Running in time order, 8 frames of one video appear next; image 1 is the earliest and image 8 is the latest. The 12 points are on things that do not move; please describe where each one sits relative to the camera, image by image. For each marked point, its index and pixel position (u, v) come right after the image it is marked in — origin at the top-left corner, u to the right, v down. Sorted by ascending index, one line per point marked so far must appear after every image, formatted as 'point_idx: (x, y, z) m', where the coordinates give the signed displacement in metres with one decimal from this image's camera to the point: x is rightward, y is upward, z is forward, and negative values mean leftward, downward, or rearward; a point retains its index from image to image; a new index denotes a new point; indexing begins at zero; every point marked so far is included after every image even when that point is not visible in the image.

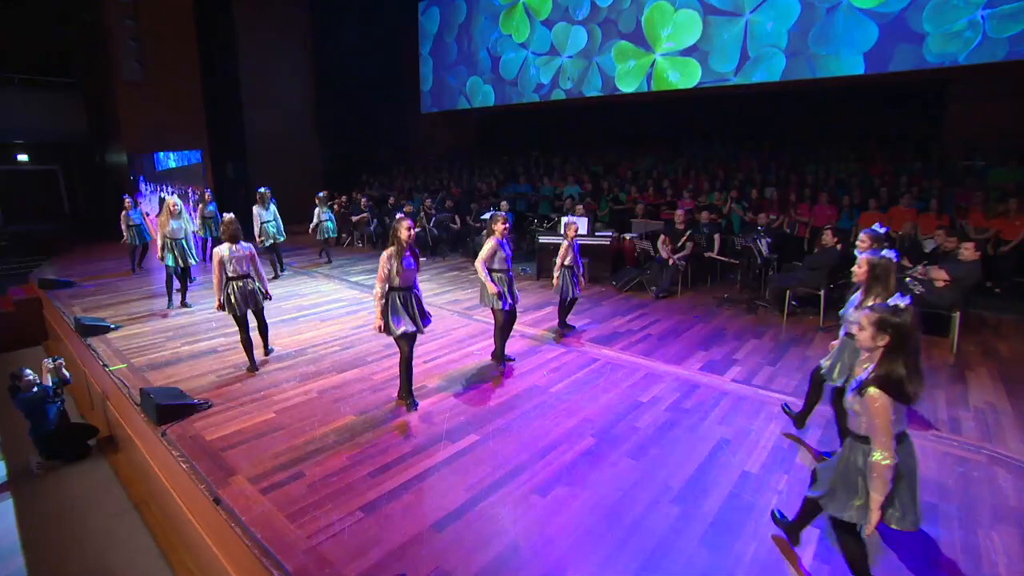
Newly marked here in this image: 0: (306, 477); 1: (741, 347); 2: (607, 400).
0: (-1.4, -1.3, +3.3) m
1: (+2.5, -0.7, +5.6) m
2: (+0.8, -1.0, +4.4) m
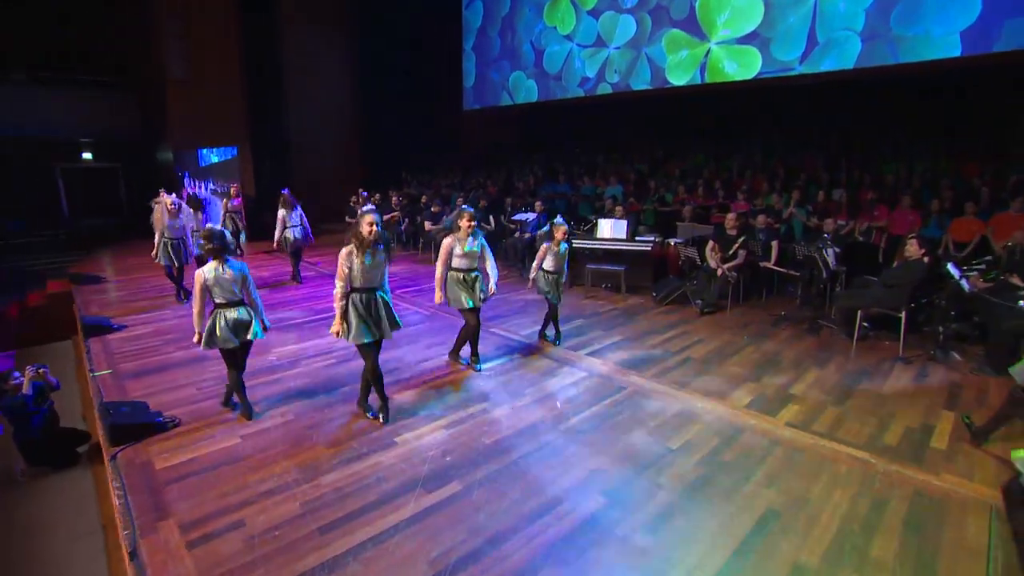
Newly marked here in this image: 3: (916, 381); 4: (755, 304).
0: (-1.5, -1.3, +2.8) m
1: (+2.7, -0.9, +4.7) m
2: (+0.8, -1.1, +3.6) m
3: (+3.7, -0.9, +4.7) m
4: (+3.4, -0.2, +7.0) m
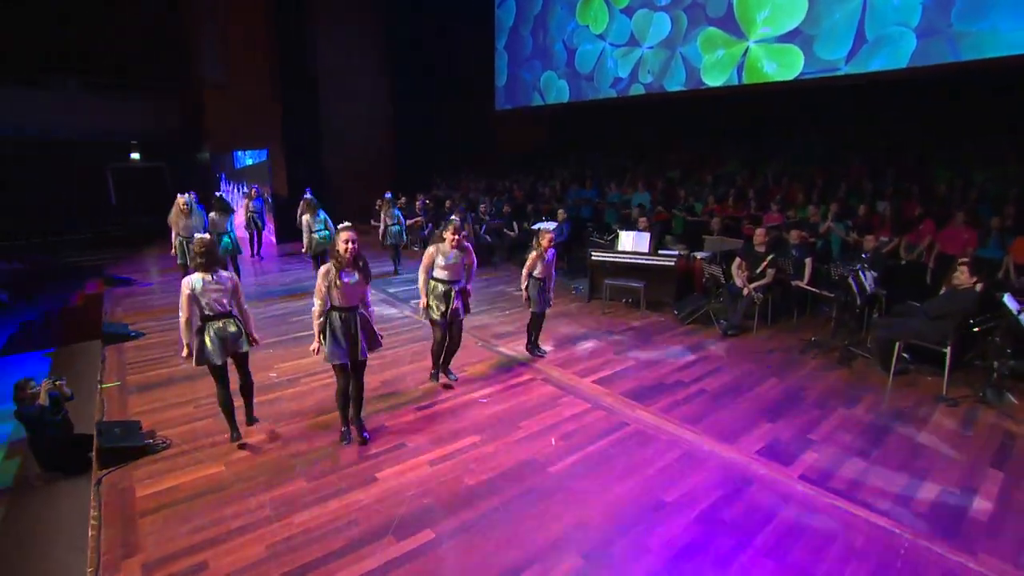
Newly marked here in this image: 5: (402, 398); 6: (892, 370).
0: (-1.7, -1.5, +2.8) m
1: (+2.6, -1.1, +4.3) m
2: (+0.7, -1.4, +3.4) m
3: (+3.7, -1.2, +4.2) m
4: (+3.5, -0.5, +6.5) m
5: (-1.1, -1.0, +4.7) m
6: (+3.8, -0.8, +5.1) m
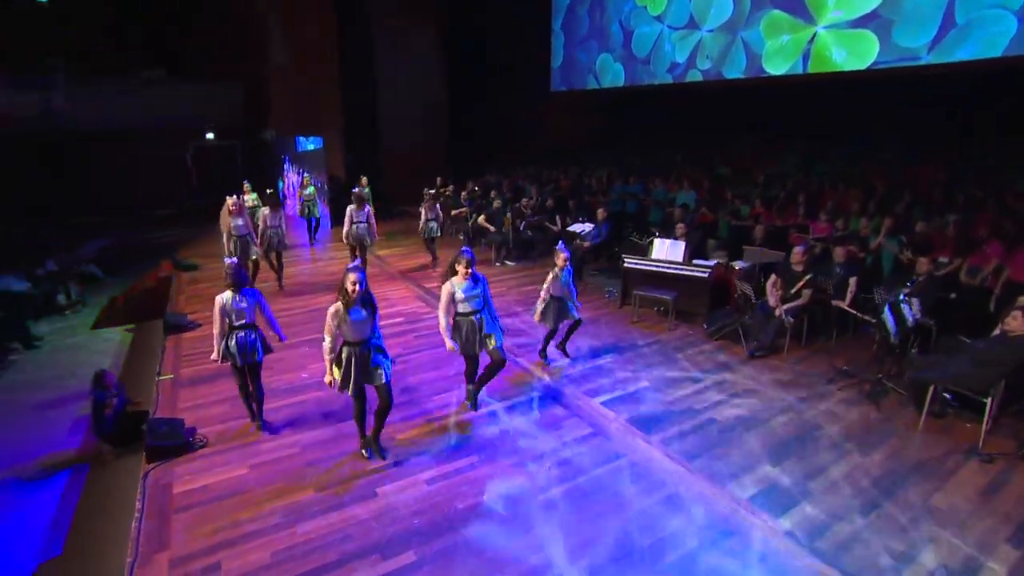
0: (-1.8, -1.8, +3.2) m
1: (+2.6, -1.5, +4.2) m
2: (+0.6, -1.7, +3.5) m
3: (+3.7, -1.6, +3.9) m
4: (+3.8, -0.8, +6.2) m
5: (-1.0, -1.2, +5.0) m
6: (+3.9, -1.2, +4.8) m
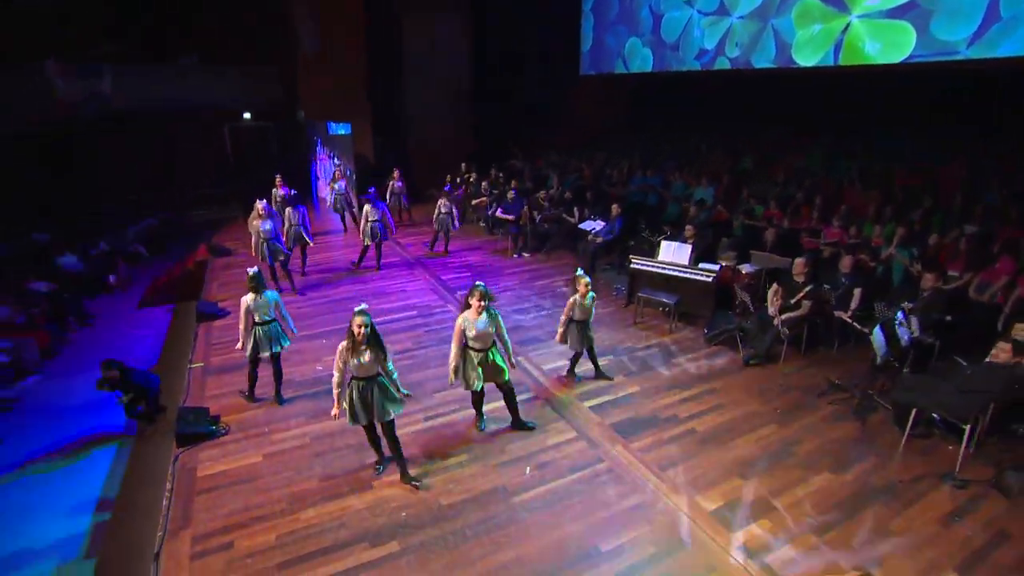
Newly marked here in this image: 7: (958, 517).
0: (-2.1, -1.9, +3.7) m
1: (+2.5, -1.7, +4.4) m
2: (+0.4, -1.9, +3.9) m
3: (+3.5, -1.8, +4.1) m
4: (+3.8, -0.9, +6.3) m
5: (-1.1, -1.3, +5.4) m
6: (+3.8, -1.4, +4.9) m
7: (+3.6, -1.8, +4.0) m
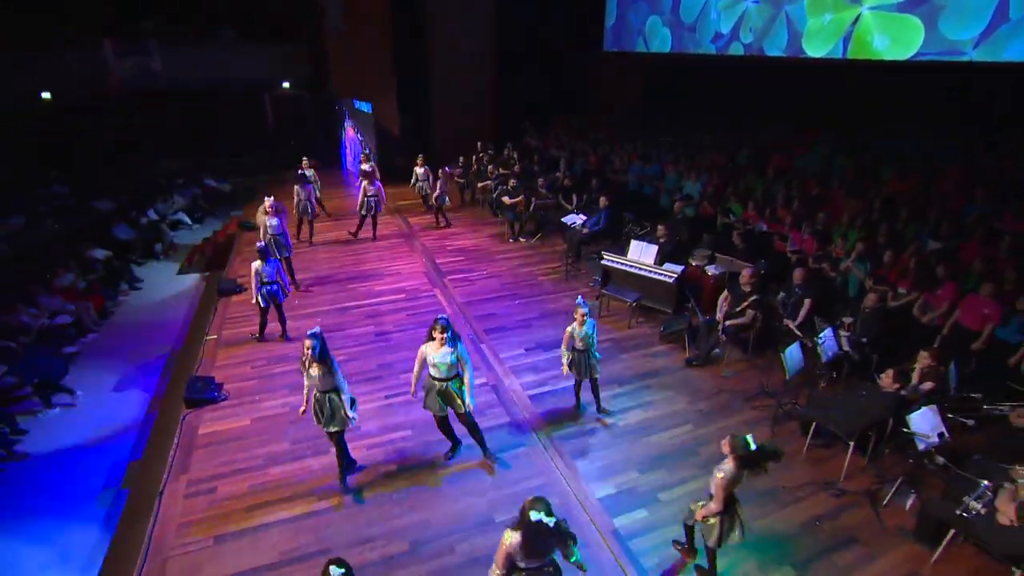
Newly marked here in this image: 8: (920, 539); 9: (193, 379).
0: (-2.8, -2.0, +4.8) m
1: (+1.7, -1.9, +5.0) m
2: (-0.4, -2.0, +4.7) m
3: (+2.7, -2.1, +4.6) m
4: (+3.3, -1.0, +6.7) m
5: (-1.6, -1.2, +6.3) m
6: (+3.1, -1.6, +5.4) m
7: (+2.8, -2.1, +4.6) m
8: (+3.6, -2.2, +4.4) m
9: (-3.8, -1.1, +6.1) m
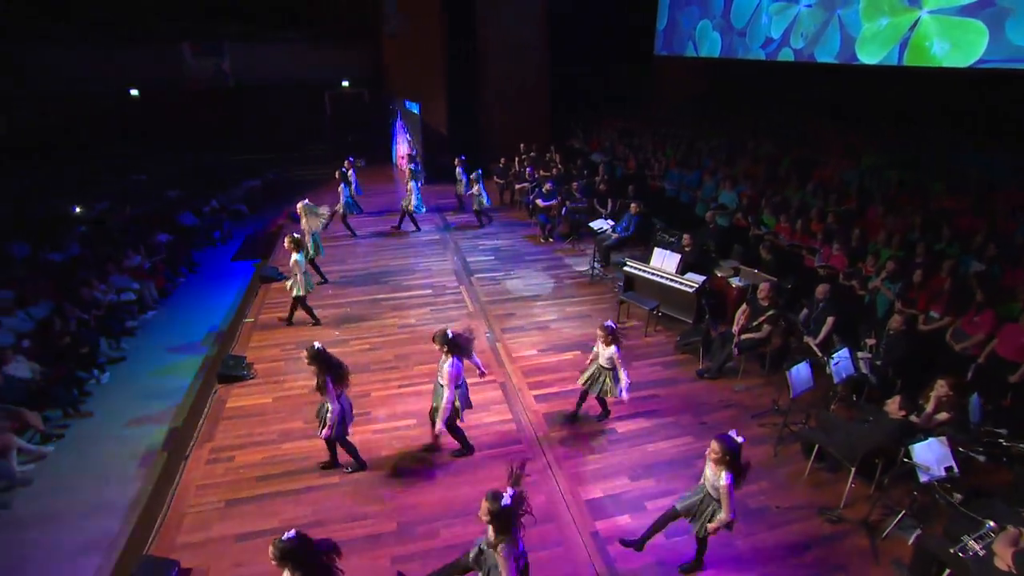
0: (-2.9, -1.8, +5.3) m
1: (+1.6, -2.0, +5.0) m
2: (-0.5, -2.0, +4.9) m
3: (+2.6, -2.3, +4.5) m
4: (+3.4, -1.2, +6.6) m
5: (-1.5, -1.1, +6.7) m
6: (+3.1, -1.8, +5.2) m
7: (+2.6, -2.3, +4.5) m
8: (+3.4, -2.4, +4.2) m
9: (-3.7, -0.9, +6.6) m
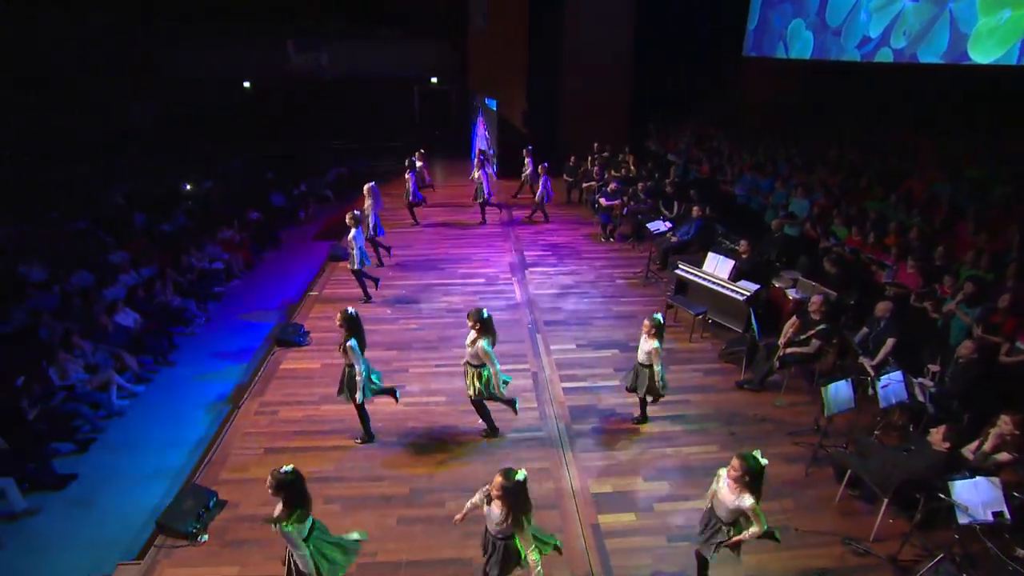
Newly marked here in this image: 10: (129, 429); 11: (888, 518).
0: (-2.7, -1.5, +5.8) m
1: (+1.7, -2.0, +4.9) m
2: (-0.4, -1.9, +5.1) m
3: (+2.5, -2.4, +4.3) m
4: (+3.8, -1.4, +6.1) m
5: (-1.1, -0.9, +7.0) m
6: (+3.2, -2.0, +4.9) m
7: (+2.6, -2.4, +4.2) m
8: (+3.3, -2.5, +3.8) m
9: (-3.2, -0.5, +7.3) m
10: (-5.2, -1.9, +6.8) m
11: (+3.5, -2.1, +4.7) m
